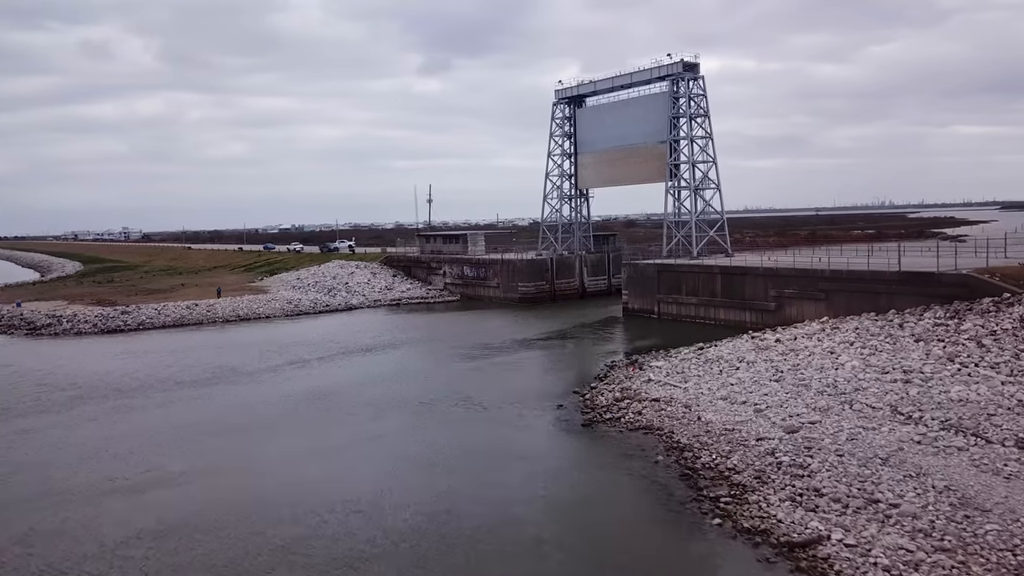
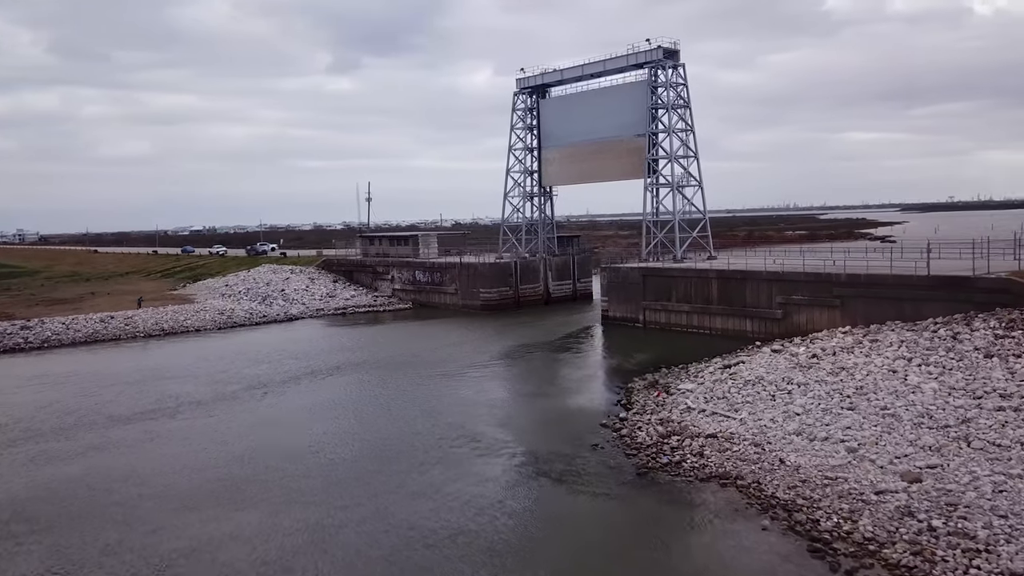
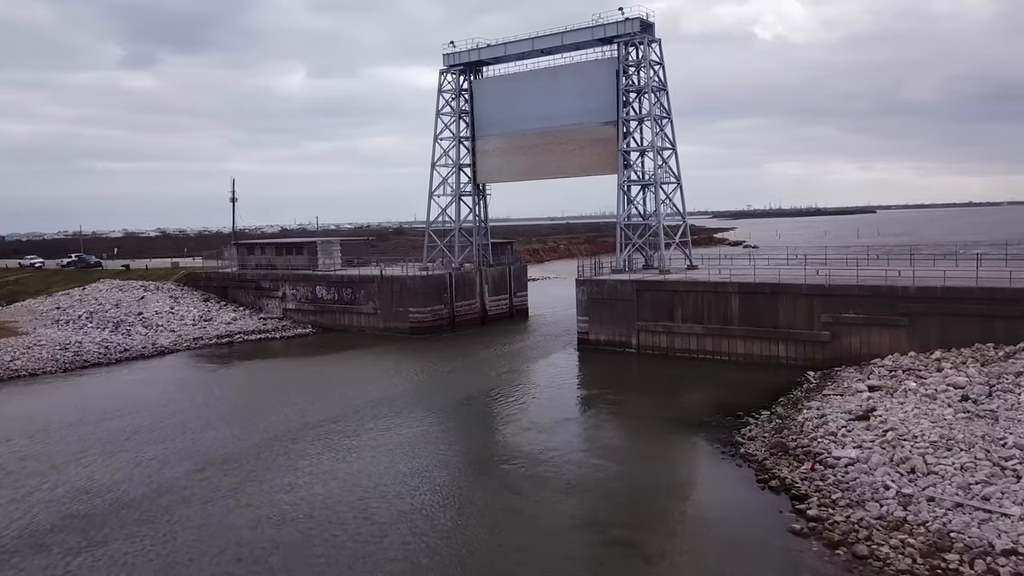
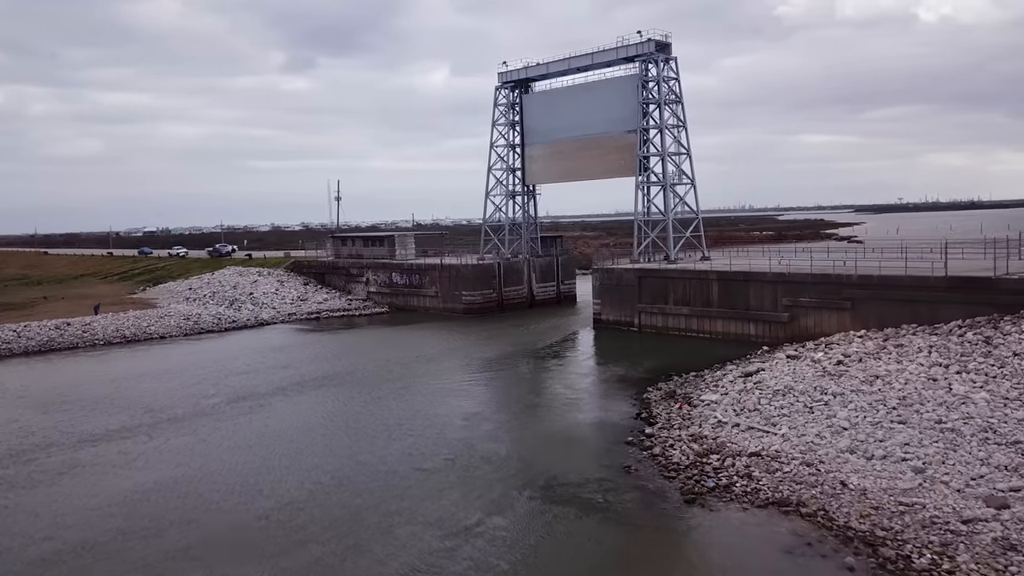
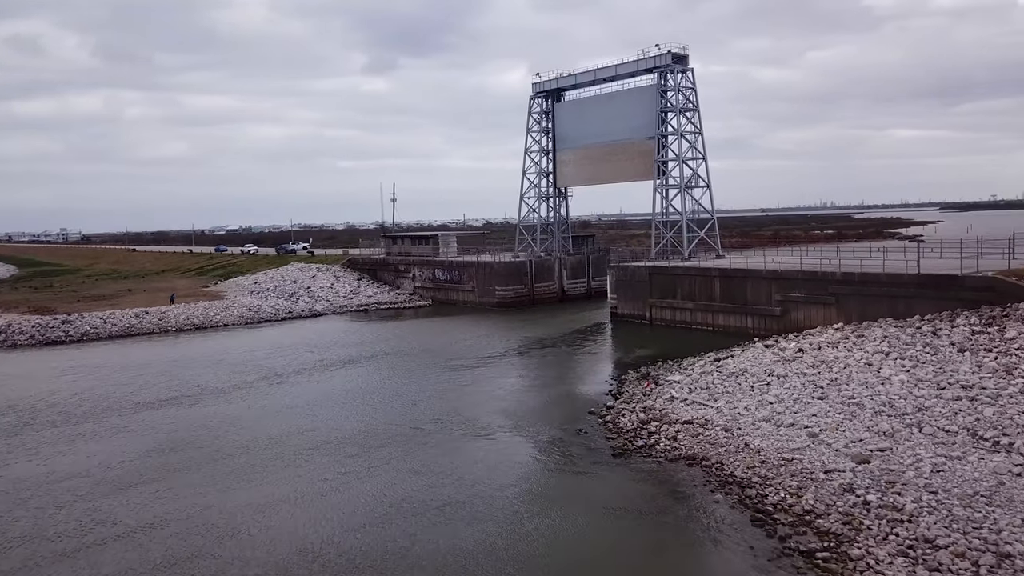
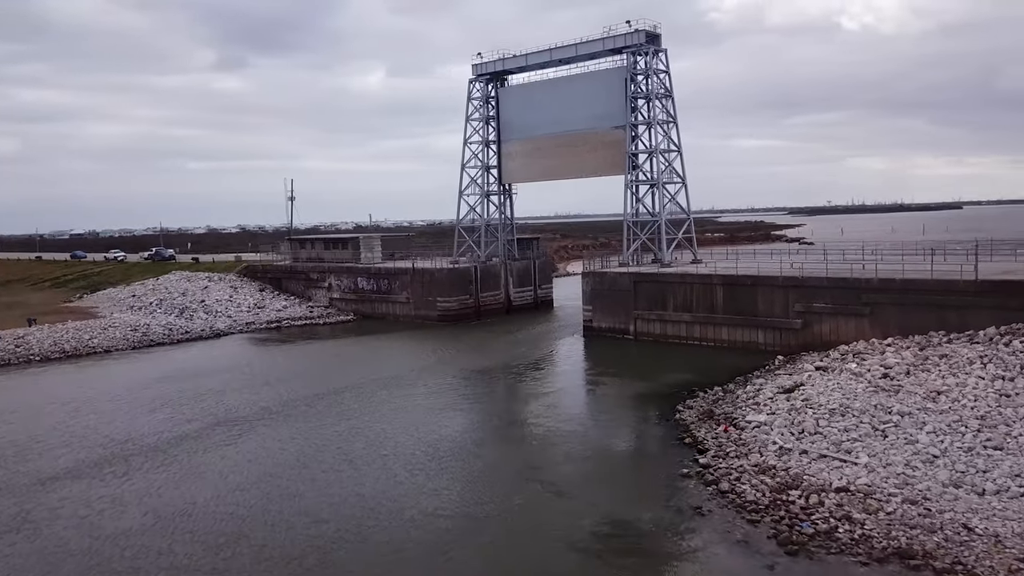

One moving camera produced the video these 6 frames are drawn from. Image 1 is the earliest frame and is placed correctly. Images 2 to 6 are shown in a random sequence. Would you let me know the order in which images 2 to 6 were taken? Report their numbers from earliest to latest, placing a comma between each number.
5, 2, 4, 6, 3
